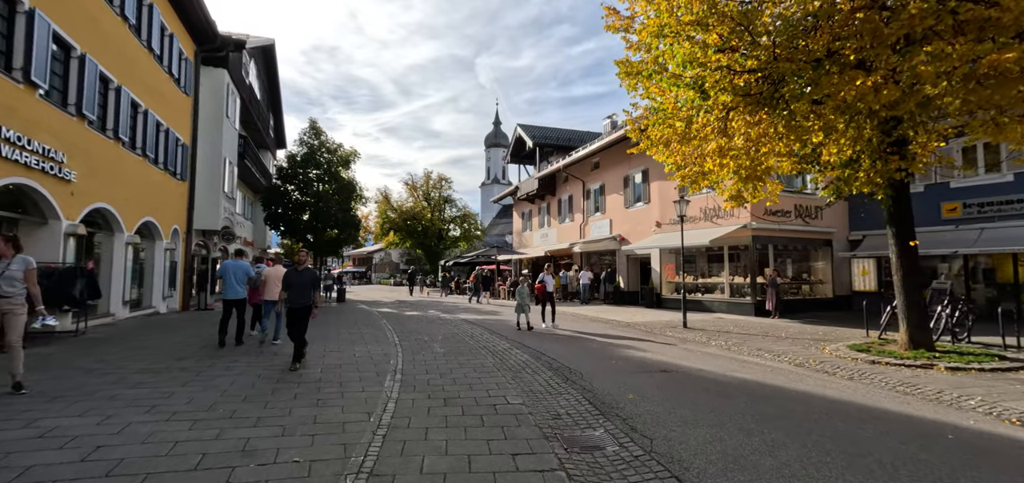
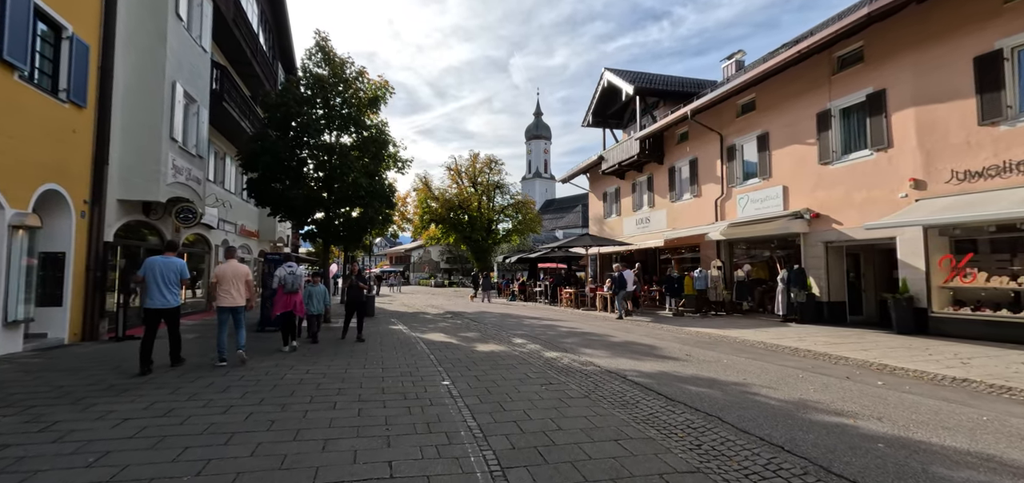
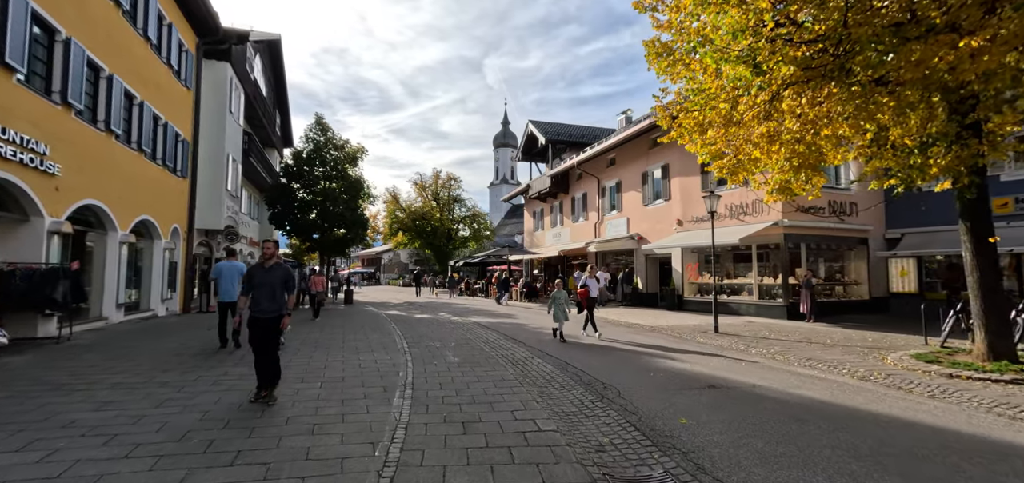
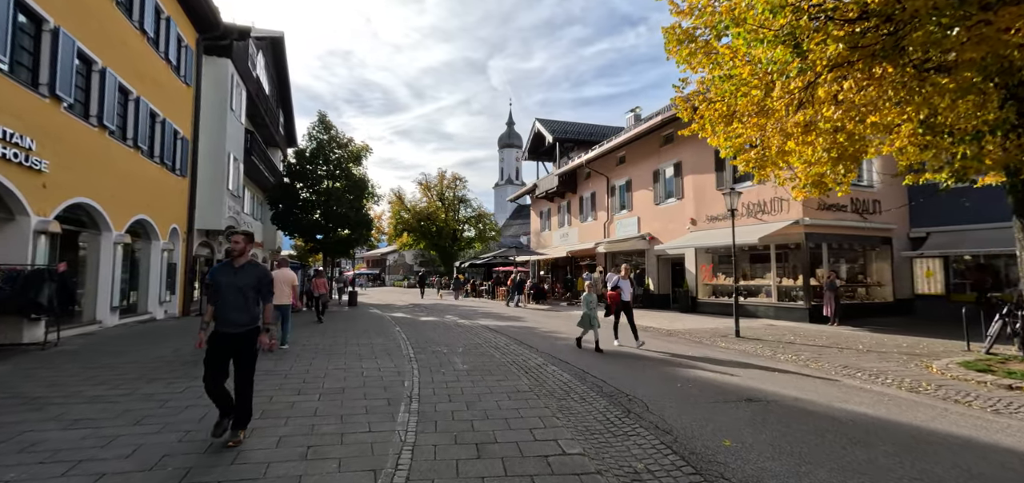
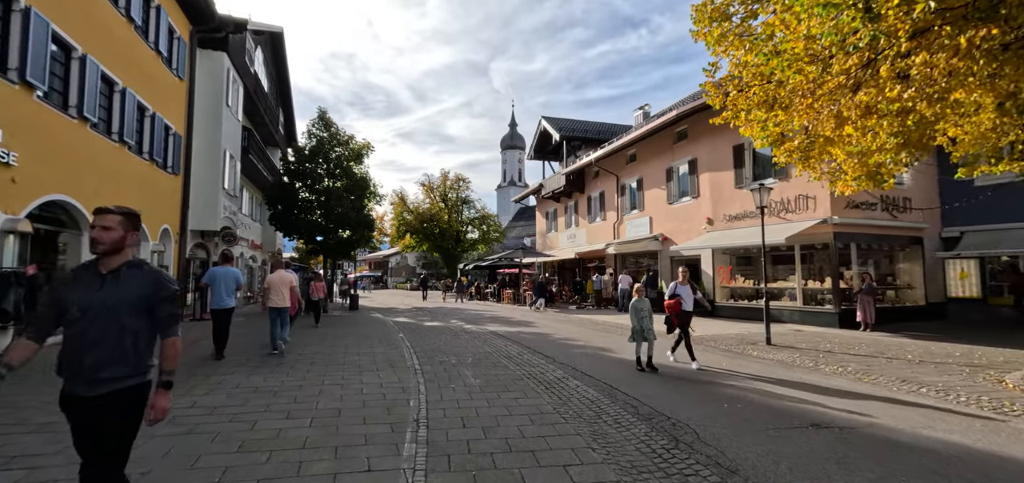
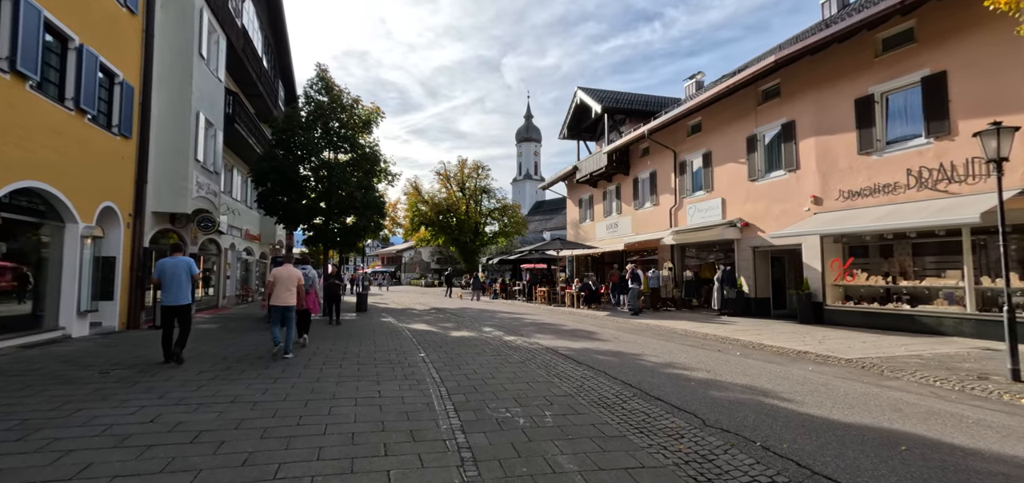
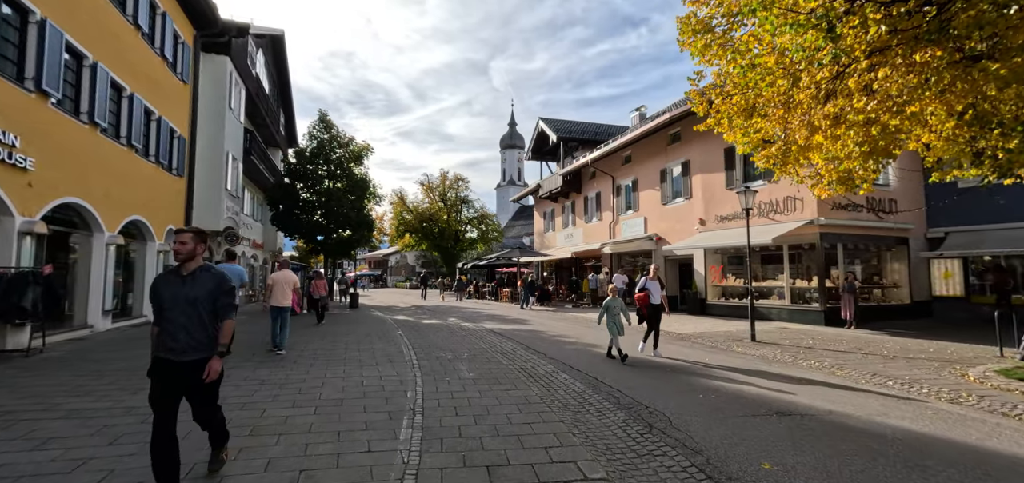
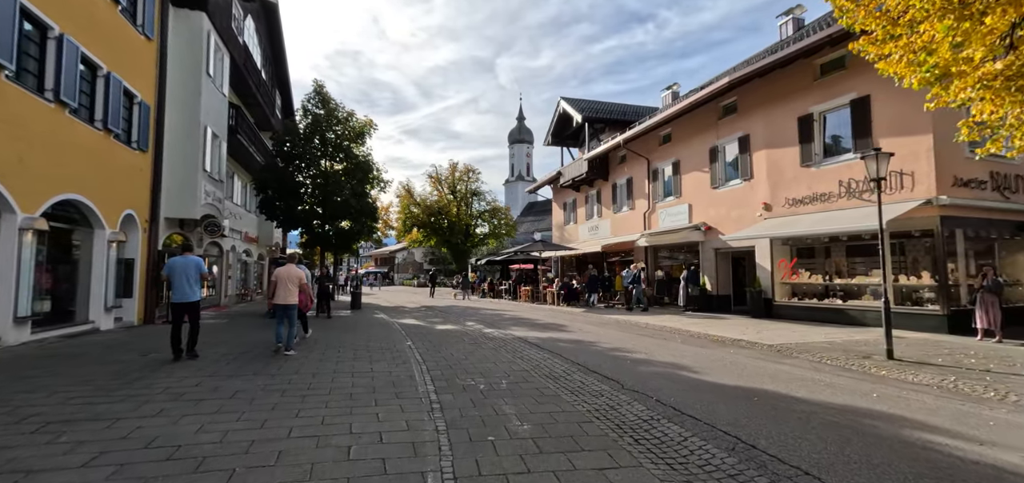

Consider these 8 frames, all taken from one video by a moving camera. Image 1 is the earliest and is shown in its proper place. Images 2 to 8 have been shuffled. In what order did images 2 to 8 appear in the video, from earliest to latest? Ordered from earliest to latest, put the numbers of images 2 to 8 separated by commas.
3, 4, 7, 5, 8, 6, 2
